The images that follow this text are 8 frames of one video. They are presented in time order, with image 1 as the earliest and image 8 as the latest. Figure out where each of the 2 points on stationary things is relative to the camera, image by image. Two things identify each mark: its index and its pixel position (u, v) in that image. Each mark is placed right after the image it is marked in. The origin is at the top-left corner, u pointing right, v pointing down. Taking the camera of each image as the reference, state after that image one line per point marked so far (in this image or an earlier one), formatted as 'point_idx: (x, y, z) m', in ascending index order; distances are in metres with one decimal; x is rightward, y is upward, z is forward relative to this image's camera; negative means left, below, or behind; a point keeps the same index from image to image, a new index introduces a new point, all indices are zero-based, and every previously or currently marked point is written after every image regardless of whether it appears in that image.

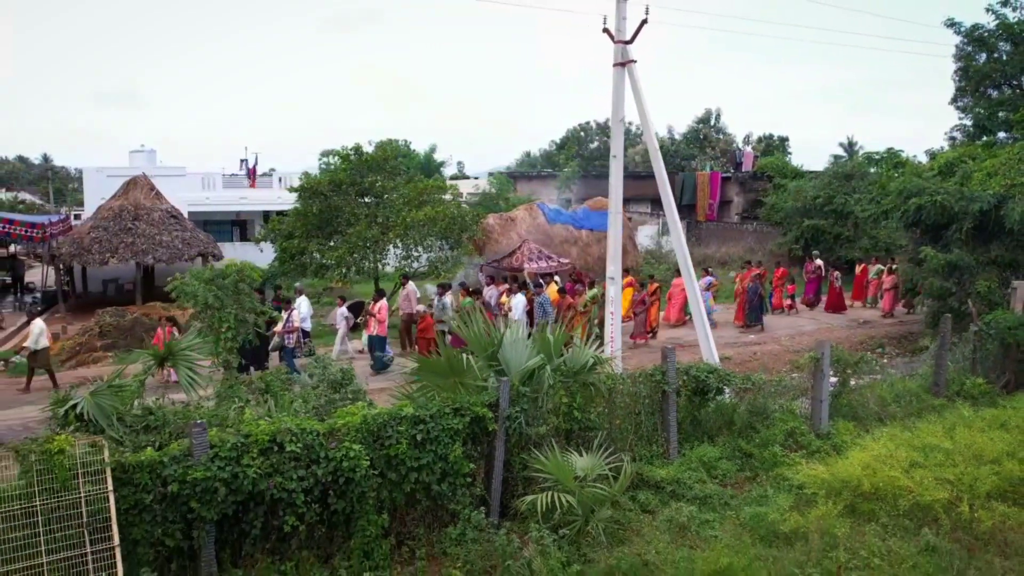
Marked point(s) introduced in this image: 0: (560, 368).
0: (+0.4, -0.5, +6.3) m
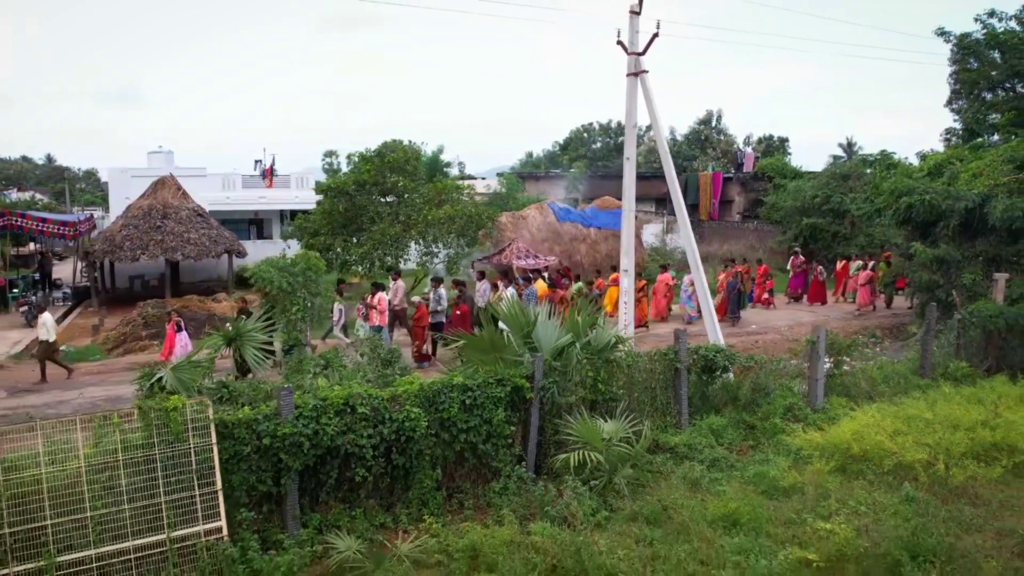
0: (+0.6, -0.4, +7.2) m
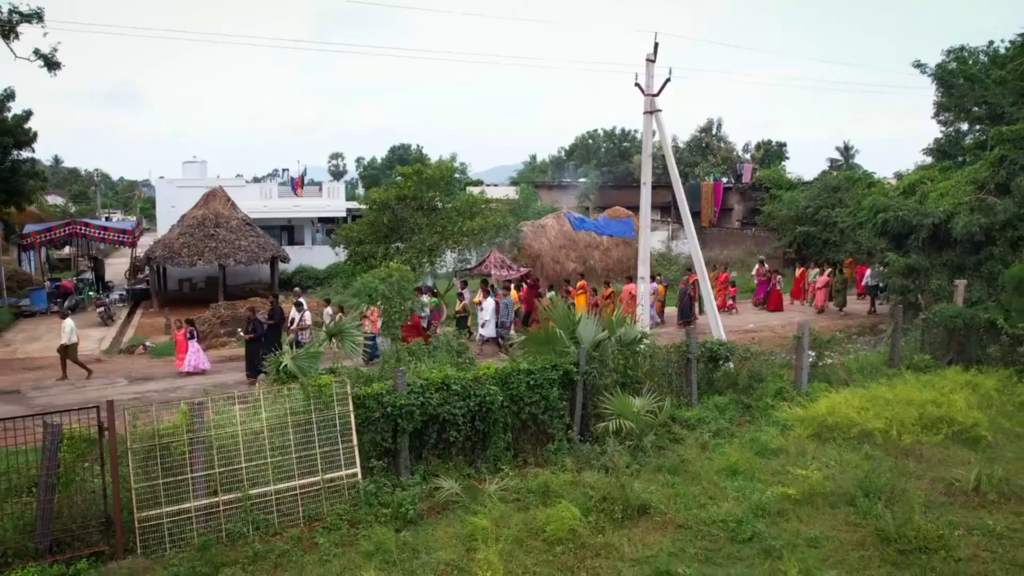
0: (+1.1, -0.5, +9.1) m
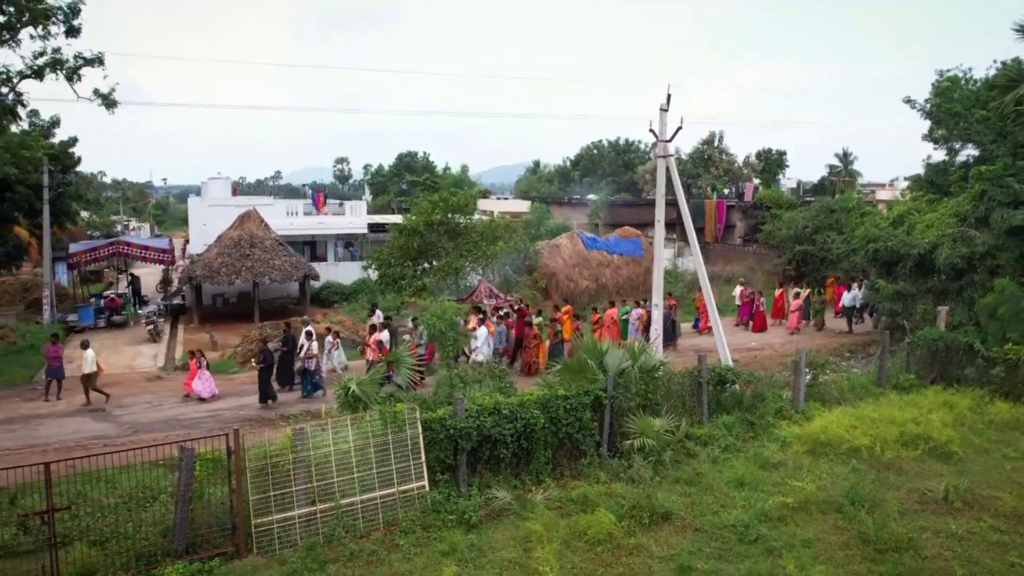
0: (+1.5, -0.9, +10.5) m
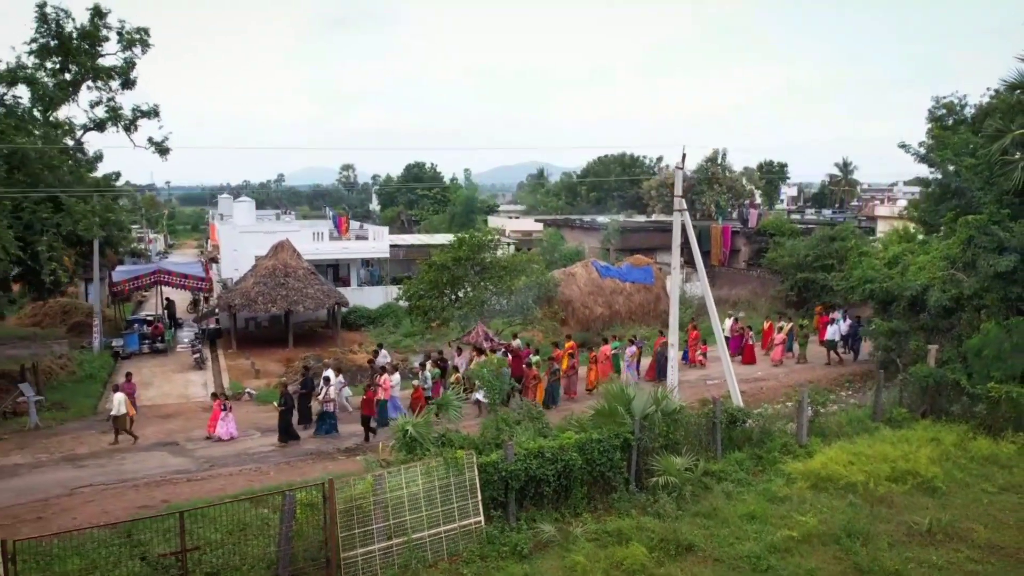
0: (+1.9, -1.6, +11.9) m
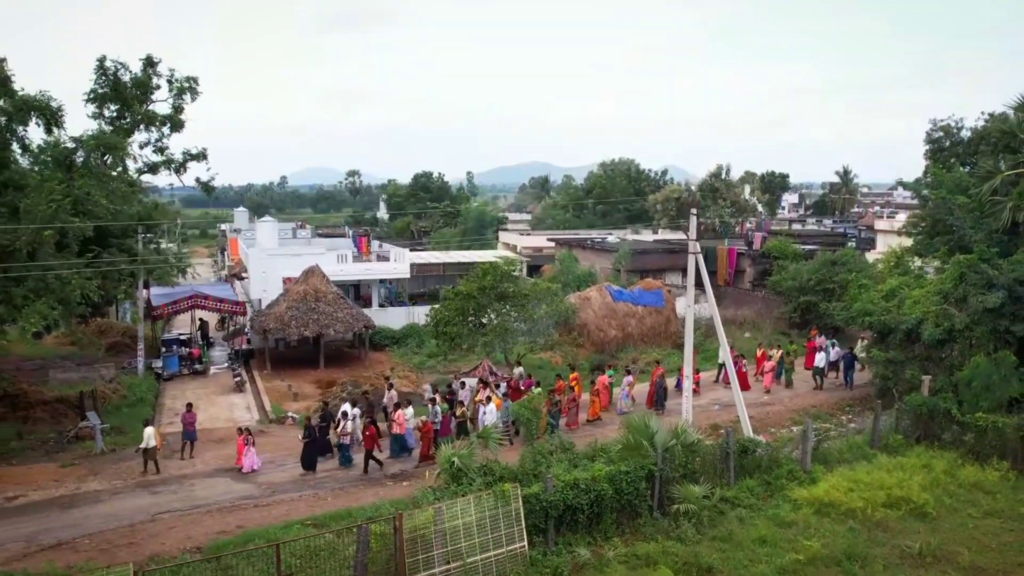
0: (+2.4, -2.2, +13.2) m
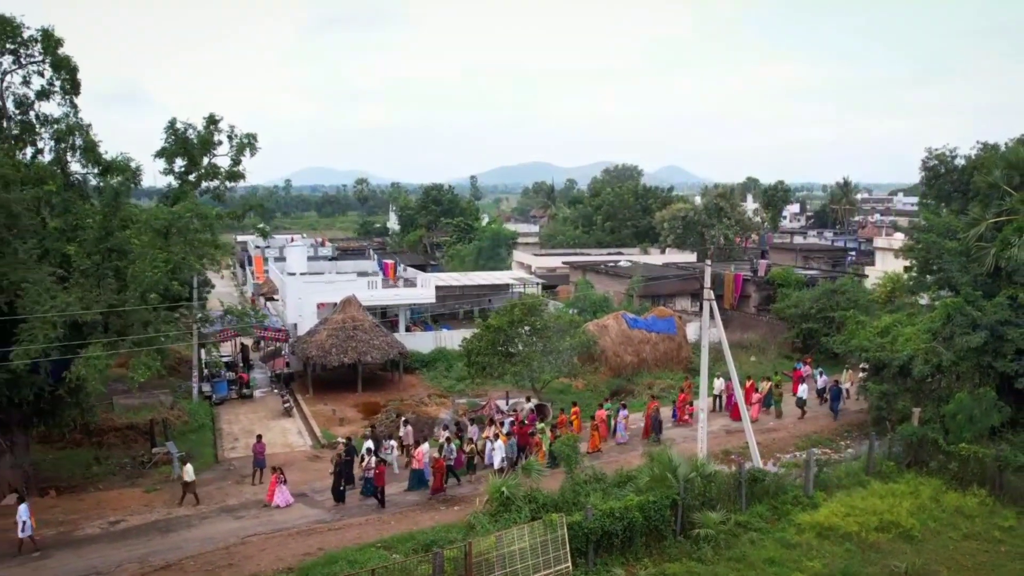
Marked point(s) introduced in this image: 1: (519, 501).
0: (+3.1, -3.1, +15.2) m
1: (+0.1, -3.3, +14.3) m
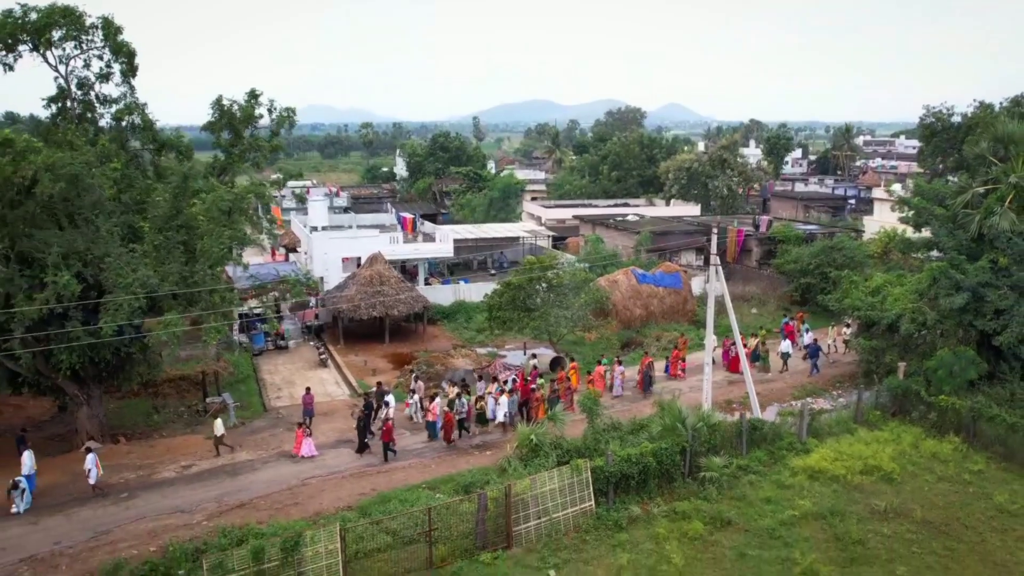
0: (+3.6, -2.5, +17.2) m
1: (+0.7, -2.8, +16.3) m
